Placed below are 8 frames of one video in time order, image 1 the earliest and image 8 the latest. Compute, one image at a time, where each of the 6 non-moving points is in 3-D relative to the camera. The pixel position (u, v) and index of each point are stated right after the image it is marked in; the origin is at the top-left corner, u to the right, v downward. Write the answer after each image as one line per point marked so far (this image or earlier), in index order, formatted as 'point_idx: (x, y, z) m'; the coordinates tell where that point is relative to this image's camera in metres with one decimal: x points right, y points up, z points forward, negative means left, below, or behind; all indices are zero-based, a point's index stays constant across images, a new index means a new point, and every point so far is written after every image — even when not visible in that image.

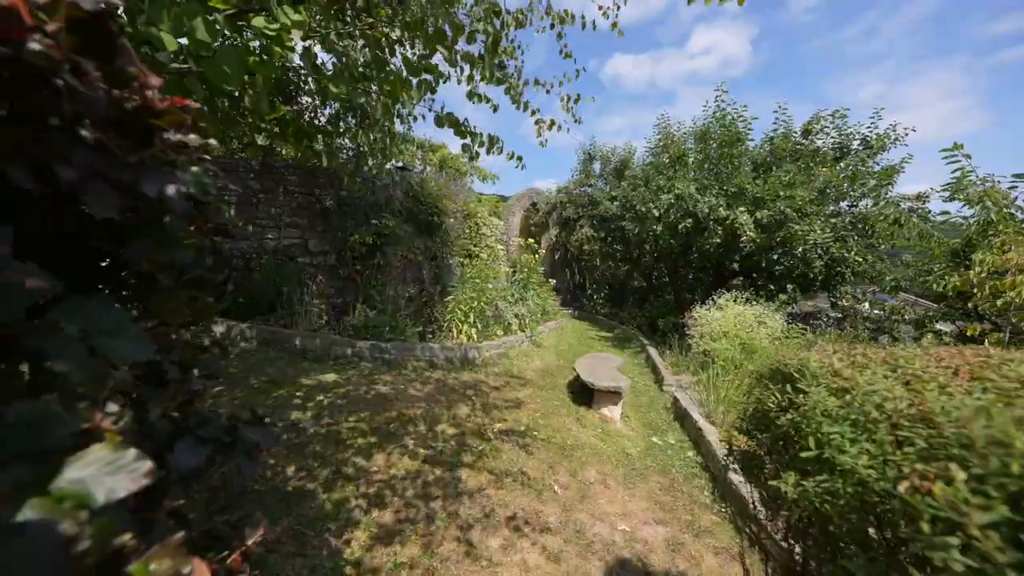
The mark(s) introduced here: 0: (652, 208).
0: (+2.8, +1.5, +6.9) m
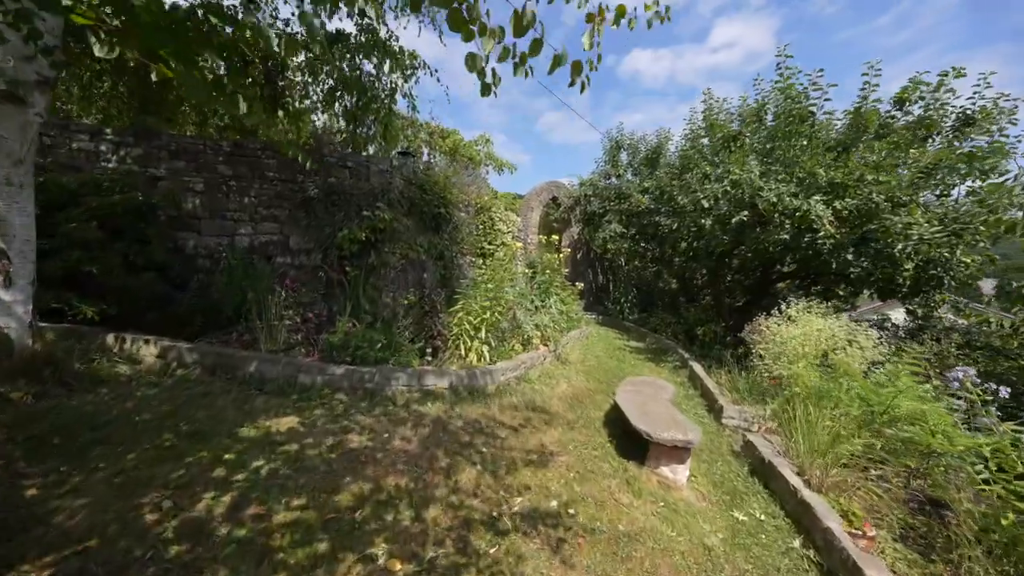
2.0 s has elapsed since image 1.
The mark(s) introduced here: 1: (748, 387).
0: (+3.1, +1.5, +5.8) m
1: (+3.0, -1.3, +4.6) m
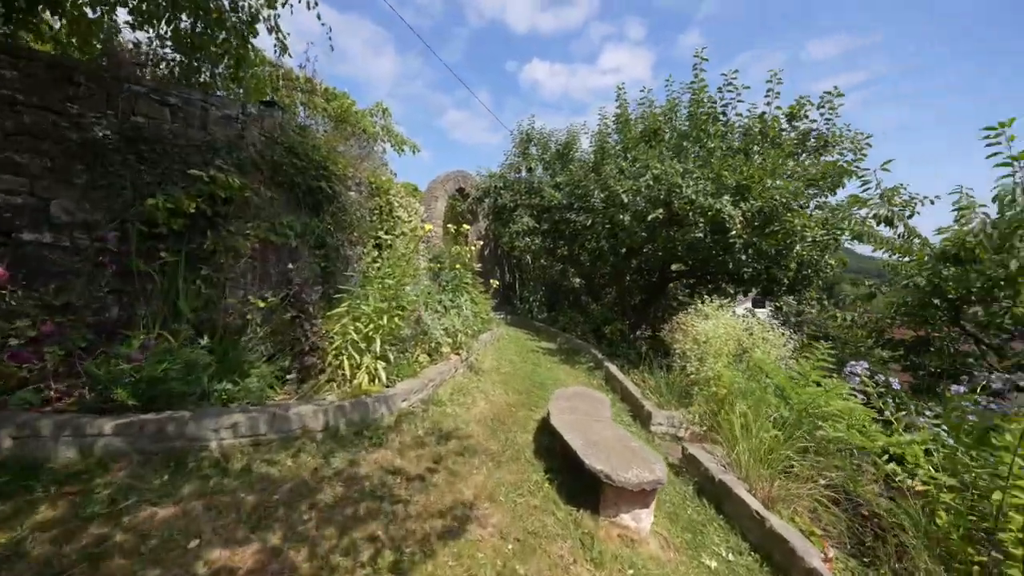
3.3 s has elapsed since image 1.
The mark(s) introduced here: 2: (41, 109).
0: (+1.7, +1.5, +5.7) m
1: (+1.9, -1.2, +4.5) m
2: (-3.6, +1.4, +2.8) m
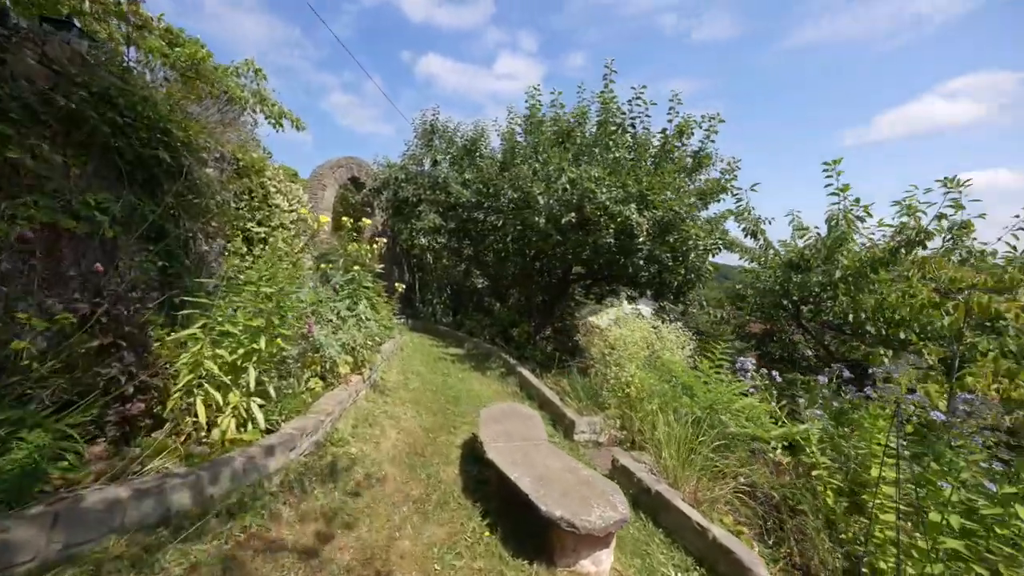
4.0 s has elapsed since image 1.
0: (+0.4, +1.4, +5.6) m
1: (+0.9, -1.3, +4.5) m
2: (-3.9, +1.3, +1.3) m
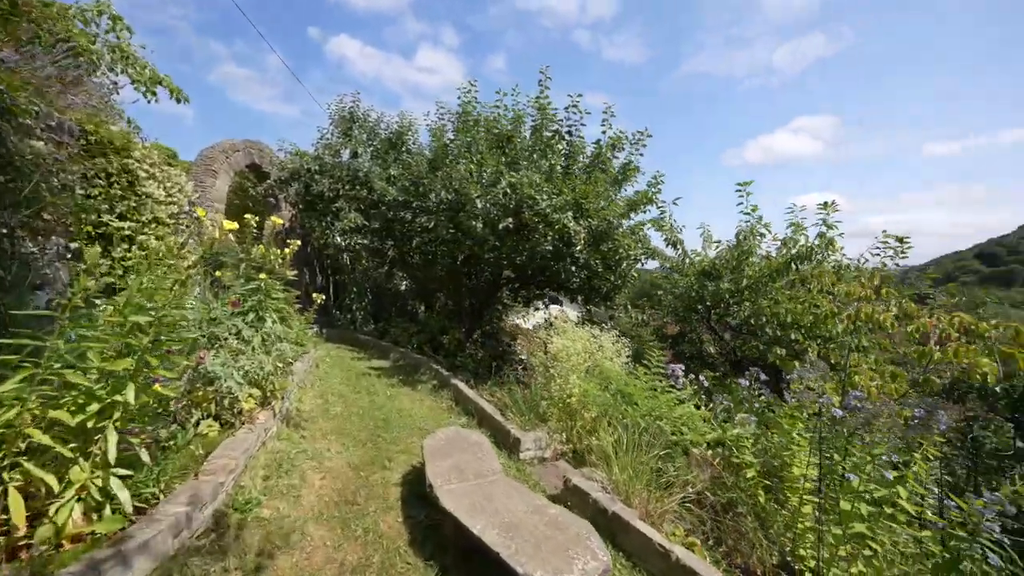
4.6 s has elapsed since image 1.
0: (-0.6, +1.3, +5.3) m
1: (+0.2, -1.4, +4.4) m
2: (-3.8, +1.2, +0.2) m
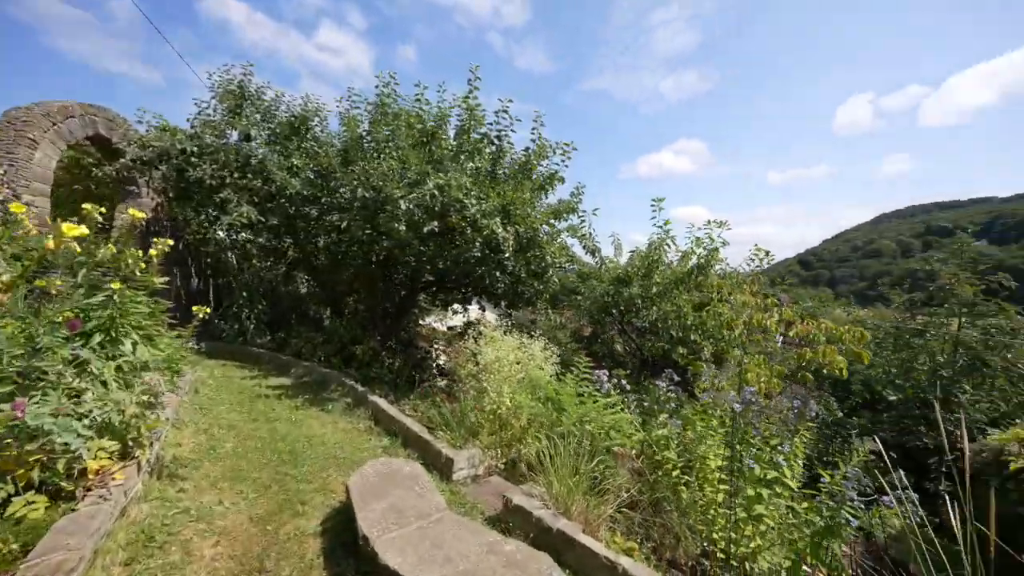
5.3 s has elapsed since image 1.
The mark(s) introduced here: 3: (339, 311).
0: (-1.6, +1.2, +4.9) m
1: (-0.6, -1.5, +4.2) m
2: (-3.5, +1.1, -0.9) m
3: (-3.7, -0.4, +7.6) m
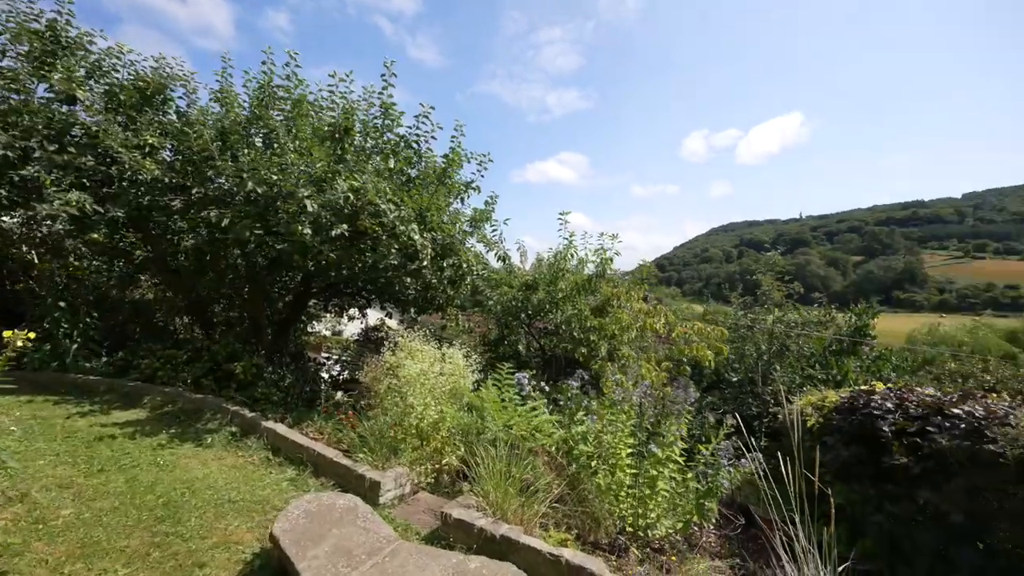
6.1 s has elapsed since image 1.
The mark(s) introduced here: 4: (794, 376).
0: (-2.6, +1.1, +4.3) m
1: (-1.5, -1.6, +3.9) m
2: (-2.8, +0.9, -1.7) m
3: (-5.4, -0.5, +6.4) m
4: (+4.4, -1.4, +5.7) m
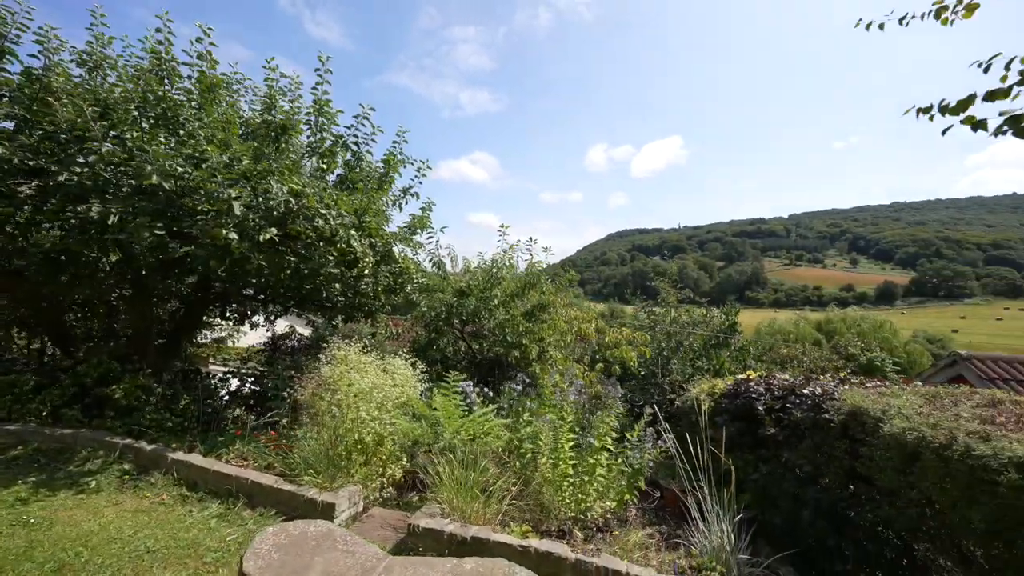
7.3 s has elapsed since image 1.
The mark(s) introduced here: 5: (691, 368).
0: (-3.1, +1.0, +3.8) m
1: (-1.9, -1.7, +3.7) m
2: (-1.9, +0.8, -2.1) m
3: (-6.3, -0.6, +5.1) m
4: (+3.3, -1.5, +6.9) m
5: (+3.4, -1.5, +7.0) m
